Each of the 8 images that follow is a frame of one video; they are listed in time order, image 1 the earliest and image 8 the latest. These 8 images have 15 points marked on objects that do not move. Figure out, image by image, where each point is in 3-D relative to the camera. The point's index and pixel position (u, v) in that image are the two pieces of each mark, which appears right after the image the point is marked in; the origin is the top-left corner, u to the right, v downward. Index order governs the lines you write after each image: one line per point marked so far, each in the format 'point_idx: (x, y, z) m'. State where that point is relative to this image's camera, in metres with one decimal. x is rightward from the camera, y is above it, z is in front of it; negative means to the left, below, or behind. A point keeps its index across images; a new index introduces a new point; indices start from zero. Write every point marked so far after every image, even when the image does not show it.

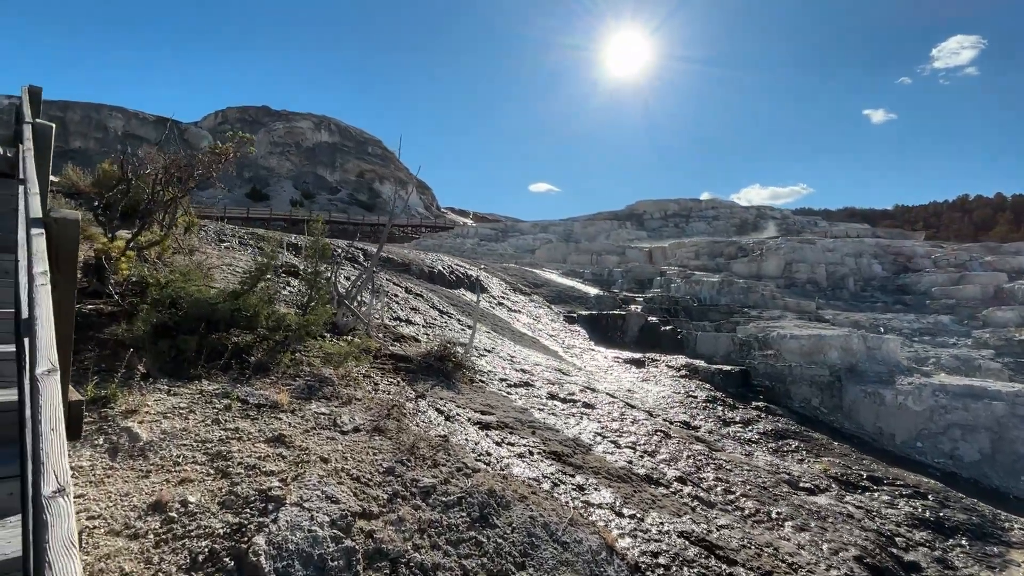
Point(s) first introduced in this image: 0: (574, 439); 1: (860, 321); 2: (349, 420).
0: (+0.6, -1.4, +4.5) m
1: (+9.0, -0.9, +12.4) m
2: (-1.2, -1.0, +3.4) m
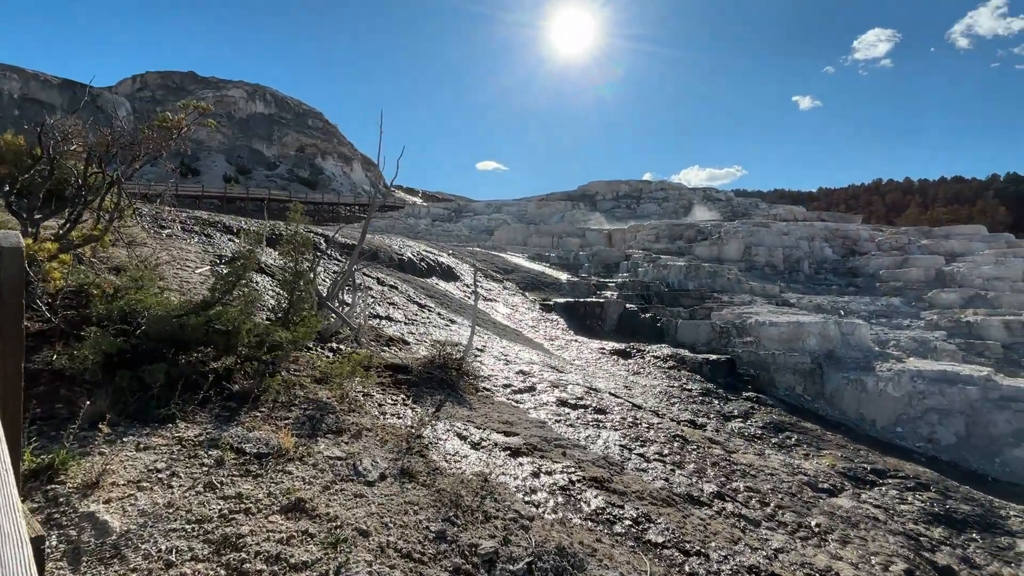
0: (+0.8, -1.4, +4.1) m
1: (+8.3, -0.5, +12.9) m
2: (-0.8, -1.0, +2.8) m
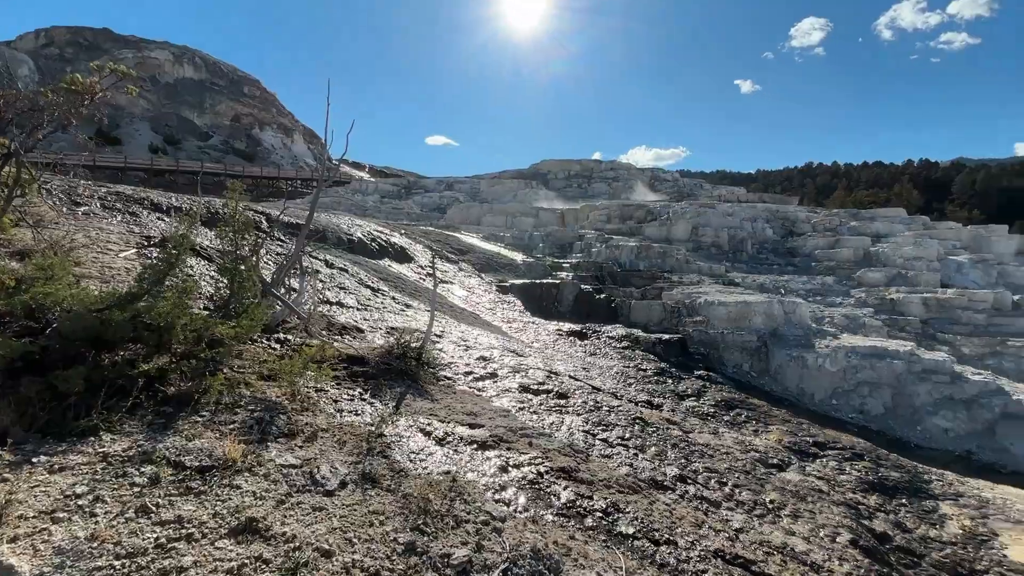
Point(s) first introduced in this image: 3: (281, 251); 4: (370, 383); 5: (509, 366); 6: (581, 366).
0: (+0.5, -1.3, +4.0) m
1: (+7.1, +0.1, +13.5) m
2: (-1.0, -1.0, +2.6) m
3: (-3.3, +0.5, +6.8) m
4: (-1.2, -0.8, +4.1) m
5: (0.0, -1.0, +6.0) m
6: (+1.0, -1.2, +7.2) m
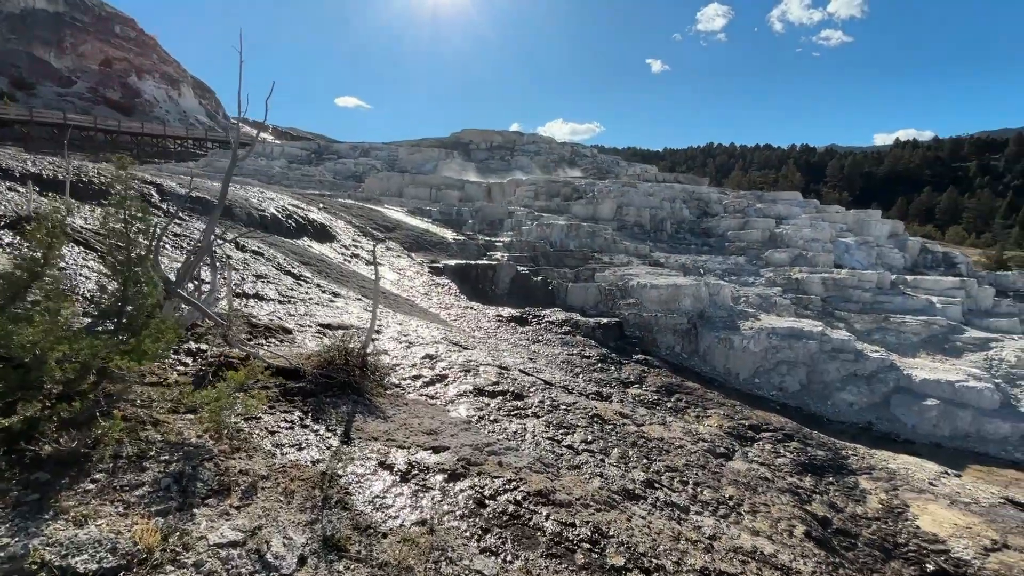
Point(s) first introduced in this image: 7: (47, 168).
0: (+0.2, -1.3, +3.8) m
1: (+5.1, +0.7, +14.1) m
2: (-1.0, -1.1, +2.1) m
3: (-4.0, +0.6, +5.8) m
4: (-1.5, -0.8, +3.5) m
5: (-0.6, -0.9, +5.6) m
6: (+0.2, -1.0, +7.0) m
7: (-7.3, +1.9, +7.5) m
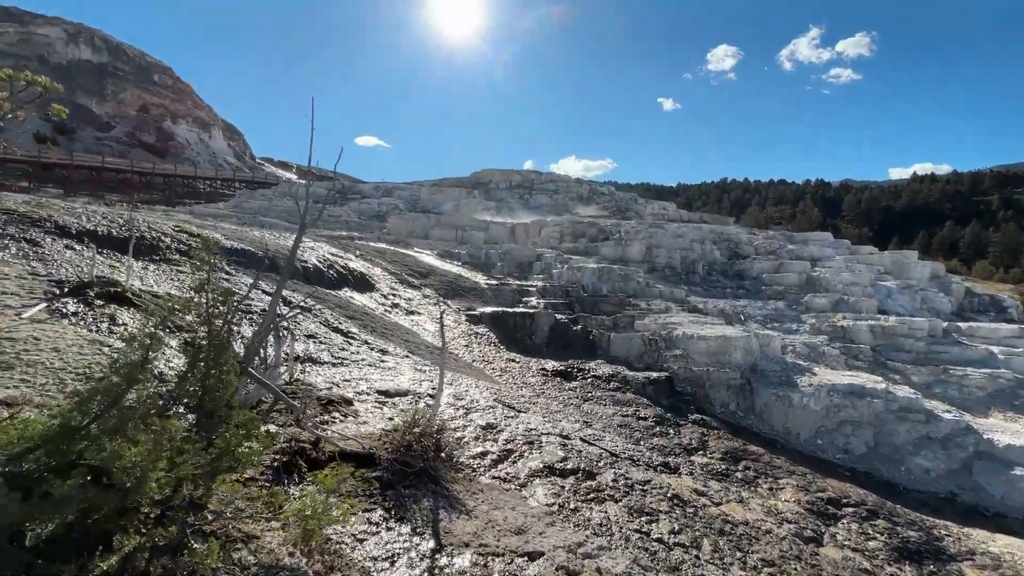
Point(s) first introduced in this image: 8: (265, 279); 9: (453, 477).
0: (+0.9, -1.9, +3.4) m
1: (+6.1, -0.6, +13.7) m
2: (-0.4, -1.6, +1.8) m
3: (-3.2, -0.1, +5.7) m
4: (-0.8, -1.4, +3.2) m
5: (+0.1, -1.6, +5.3) m
6: (+1.0, -1.8, +6.6) m
7: (-6.6, +1.0, +7.6) m
8: (-4.1, +0.1, +7.8) m
9: (-0.5, -1.5, +3.8) m
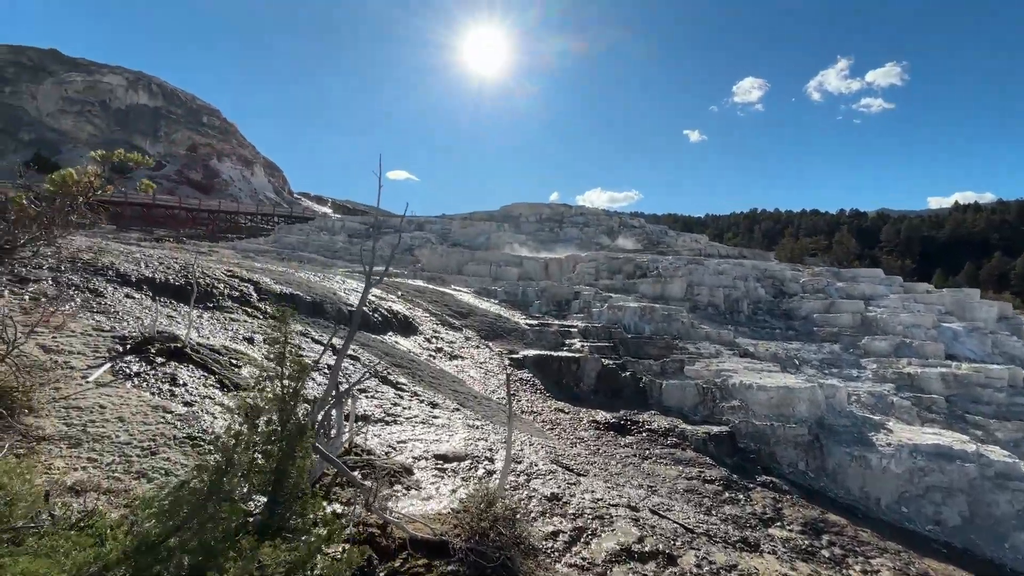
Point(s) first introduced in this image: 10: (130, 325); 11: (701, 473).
0: (+1.4, -2.4, +3.0) m
1: (+7.2, -1.8, +13.0) m
2: (+0.1, -2.0, +1.4) m
3: (-2.5, -0.8, +5.5) m
4: (-0.2, -1.9, +2.9) m
5: (+0.8, -2.2, +4.9) m
6: (+1.7, -2.5, +6.1) m
7: (-5.7, +0.3, +7.7) m
8: (-3.2, -0.6, +7.8) m
9: (+0.1, -2.0, +3.5) m
10: (-4.3, -0.4, +5.4) m
11: (+2.7, -2.7, +6.9) m
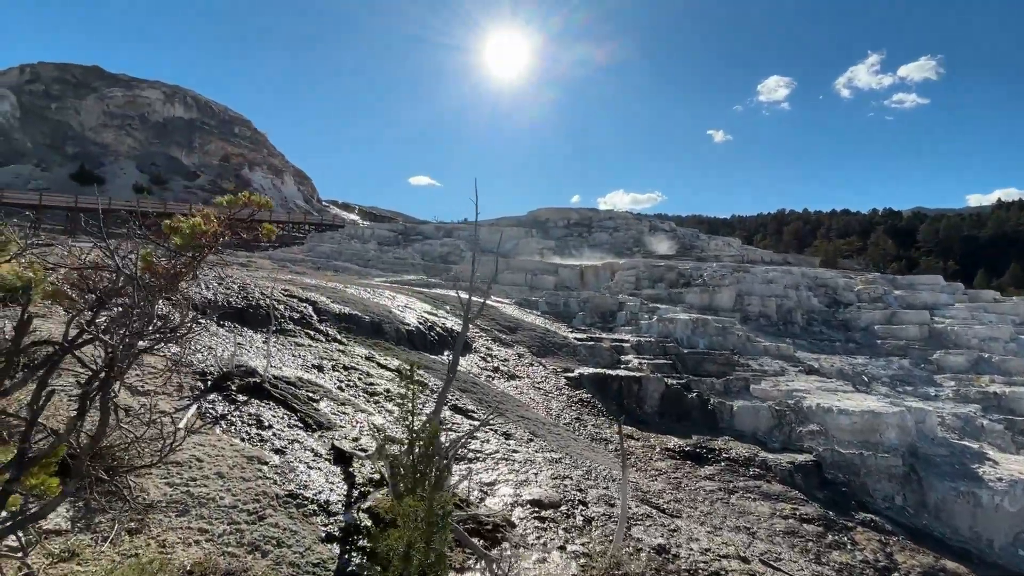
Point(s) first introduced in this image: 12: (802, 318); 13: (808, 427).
0: (+2.3, -2.7, +2.5) m
1: (+8.5, -2.1, +12.2) m
2: (+0.9, -2.2, +1.0) m
3: (-1.5, -1.1, +5.3) m
4: (+0.6, -2.2, +2.5) m
5: (+1.7, -2.5, +4.4) m
6: (+2.7, -2.8, +5.7) m
7: (-4.6, -0.1, +7.6) m
8: (-2.1, -1.0, +7.5) m
9: (+1.0, -2.3, +3.0) m
10: (-3.3, -0.7, +5.2) m
11: (+3.8, -3.0, +6.4) m
12: (+10.4, -1.1, +17.1) m
13: (+5.3, -2.5, +8.6) m
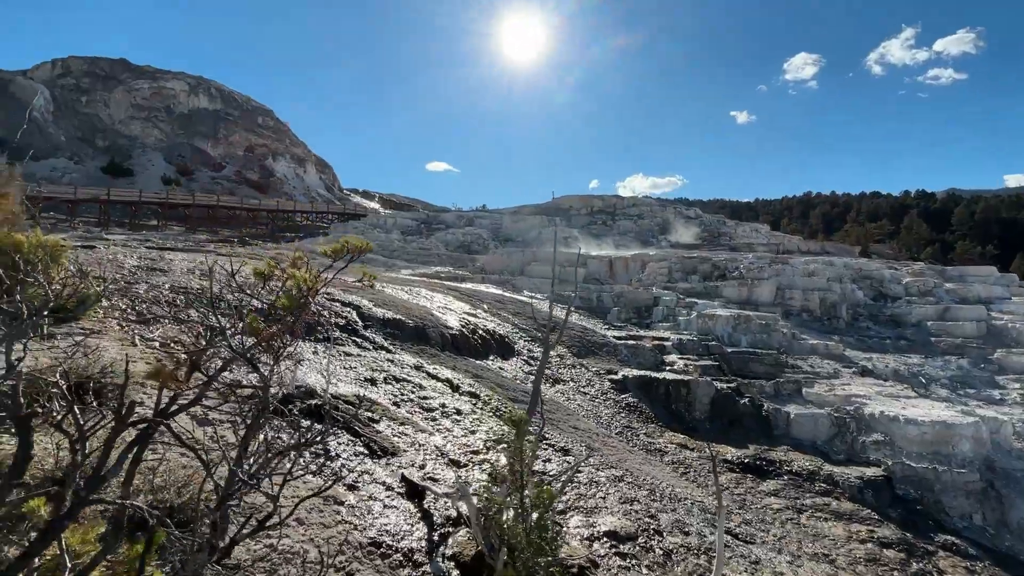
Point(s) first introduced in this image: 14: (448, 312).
0: (+2.9, -2.9, +2.2) m
1: (+9.5, -2.1, +11.7) m
2: (+1.4, -2.5, +0.7) m
3: (-0.8, -1.2, +5.0) m
4: (+1.2, -2.4, +2.2) m
5: (+2.4, -2.7, +4.1) m
6: (+3.5, -3.0, +5.3) m
7: (-3.9, -0.2, +7.5) m
8: (-1.3, -1.0, +7.3) m
9: (+1.7, -2.5, +2.8) m
10: (-2.6, -0.9, +5.0) m
11: (+4.5, -3.1, +6.0) m
12: (+11.5, -0.9, +16.4) m
13: (+6.2, -2.6, +8.1) m
14: (-1.3, -0.5, +10.0) m
